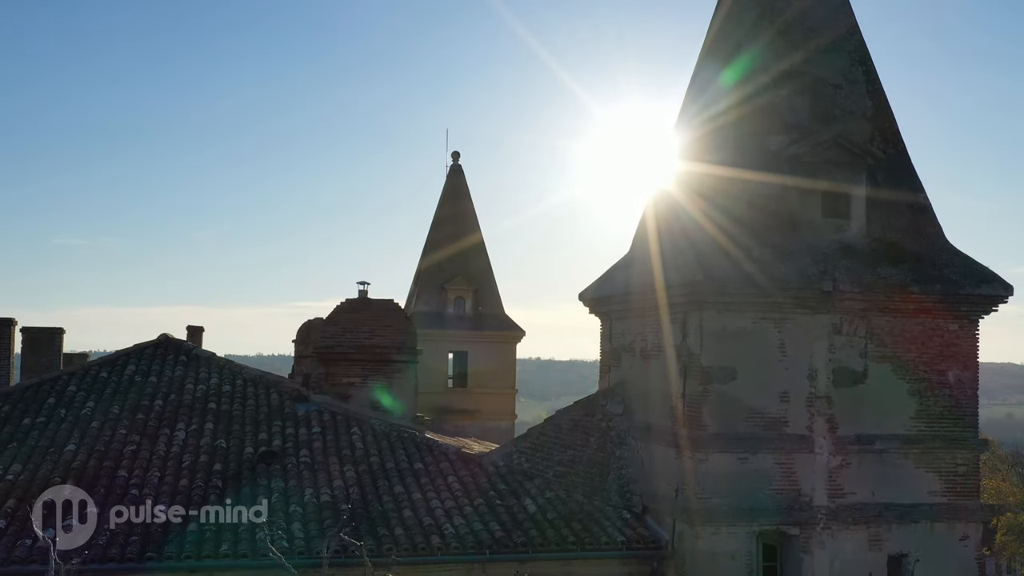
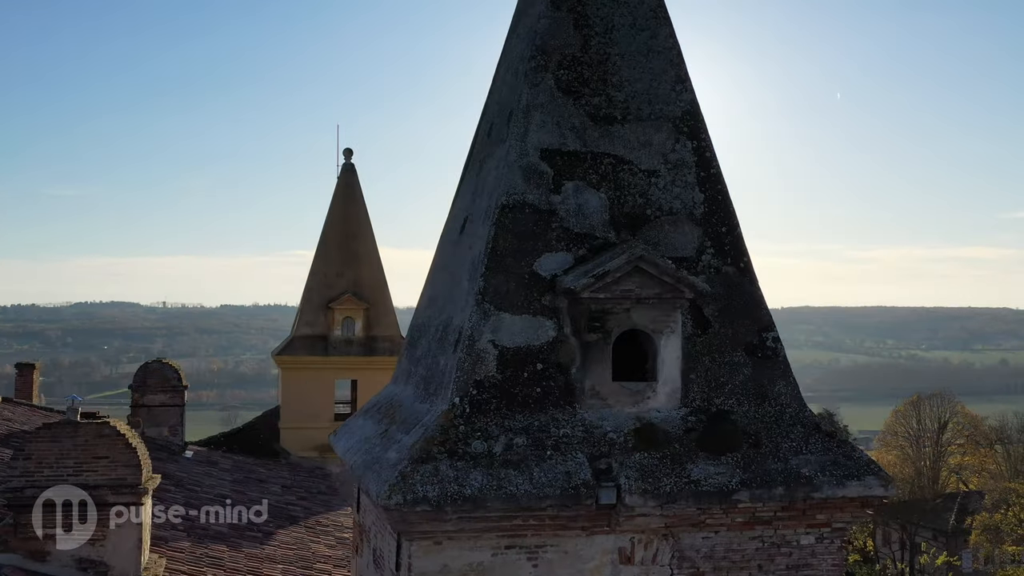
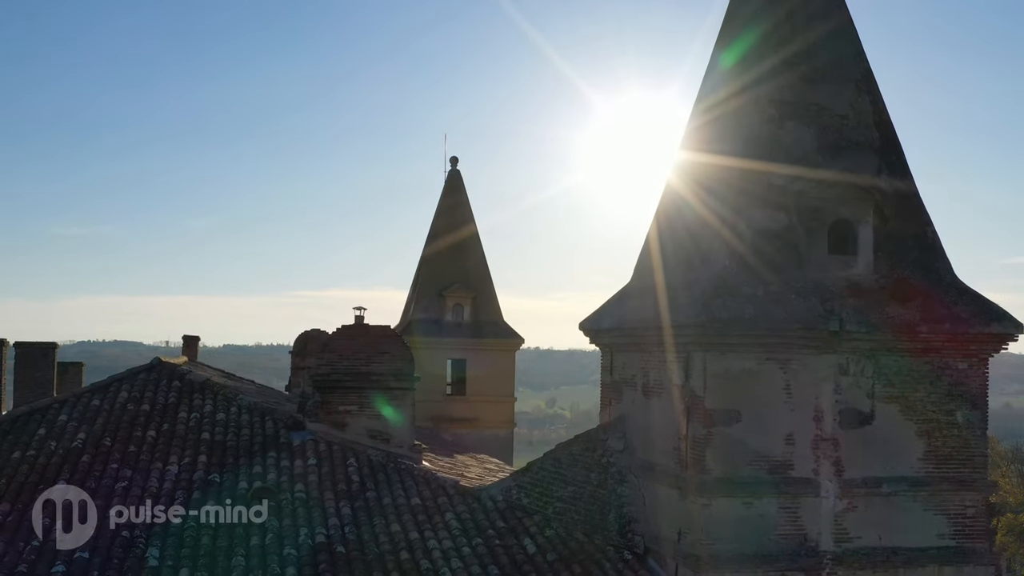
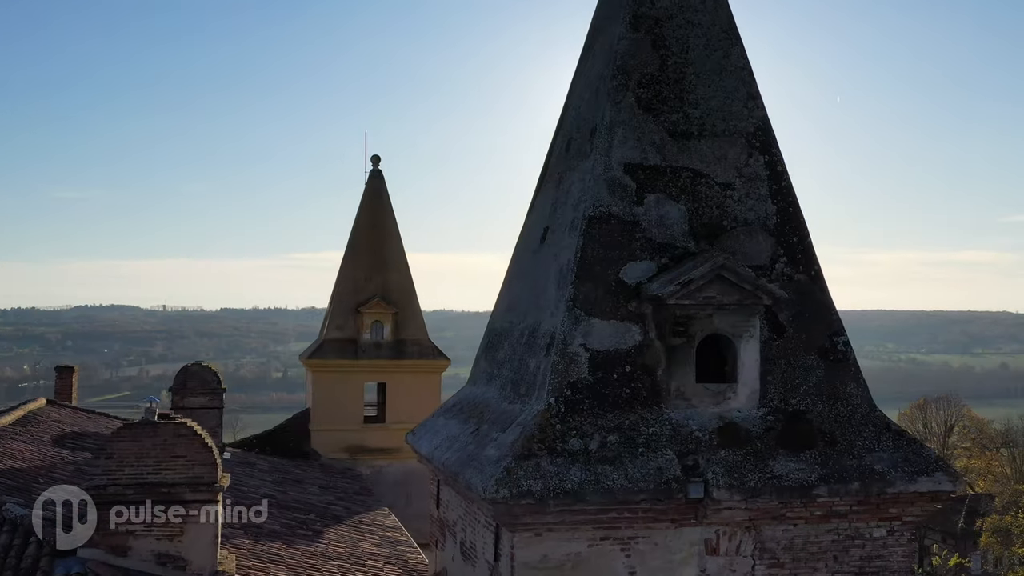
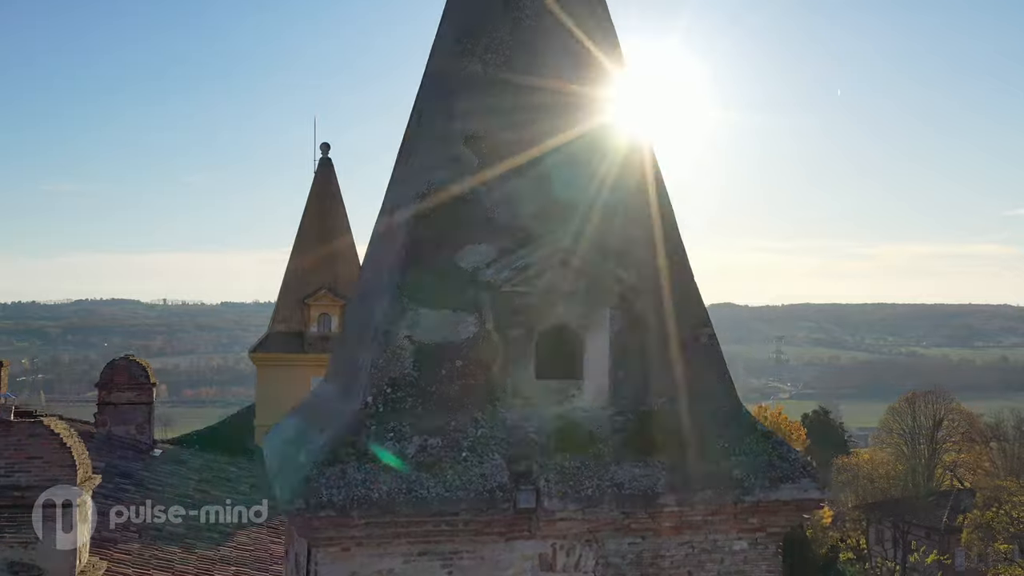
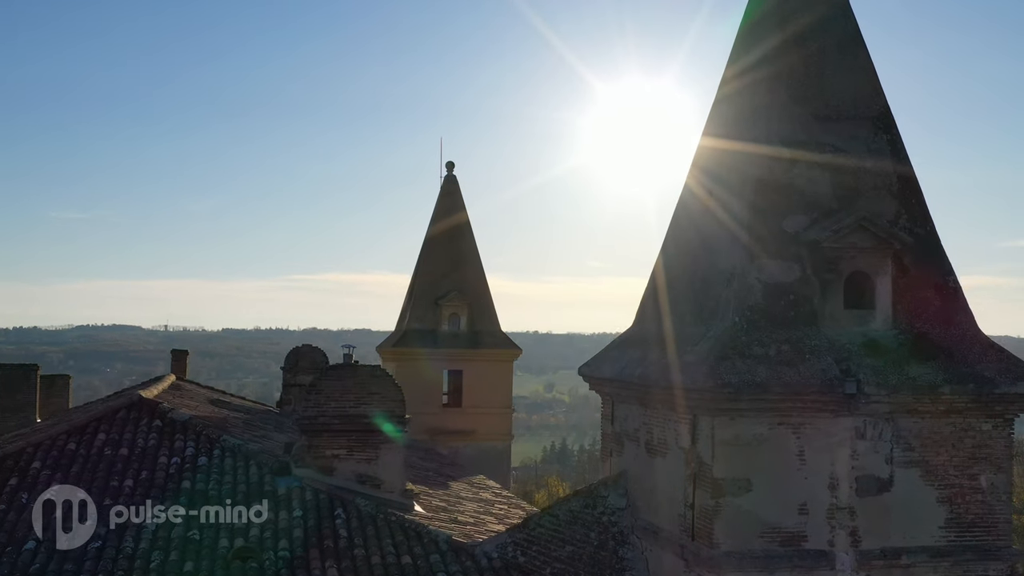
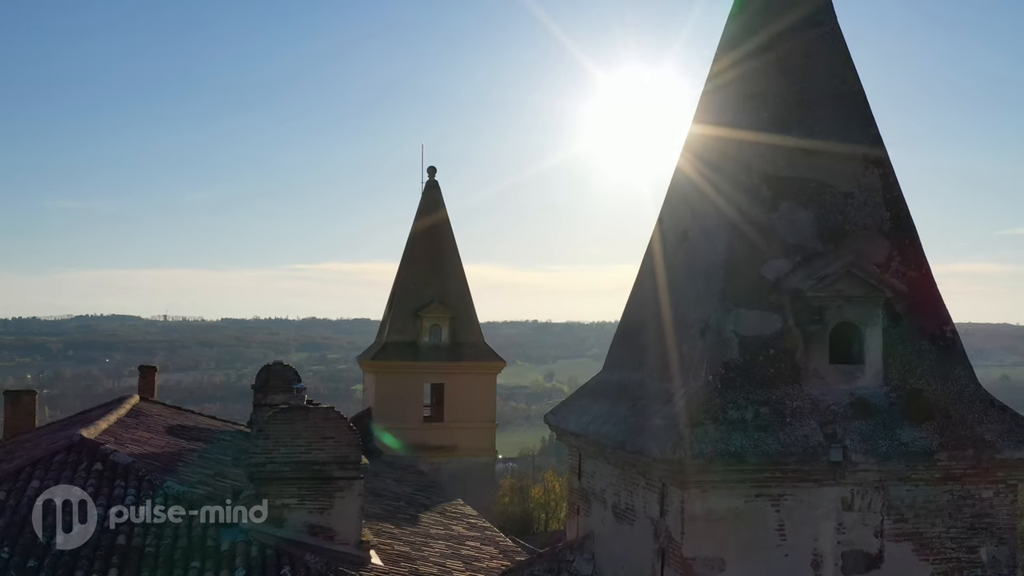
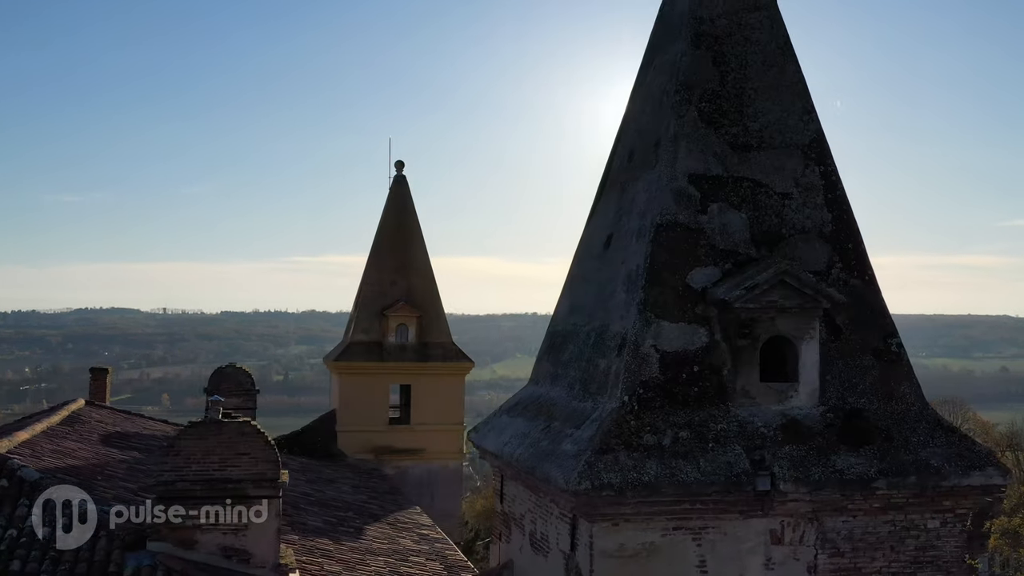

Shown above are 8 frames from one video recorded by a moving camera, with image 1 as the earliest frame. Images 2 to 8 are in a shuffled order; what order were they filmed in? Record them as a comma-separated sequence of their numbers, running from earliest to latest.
3, 6, 7, 8, 4, 2, 5
